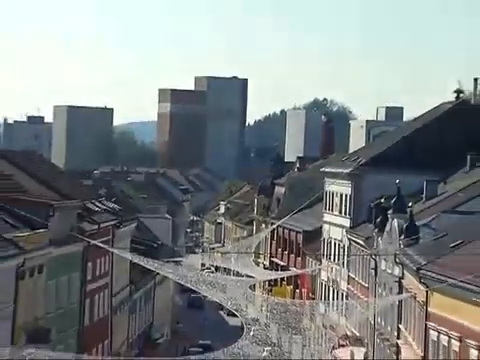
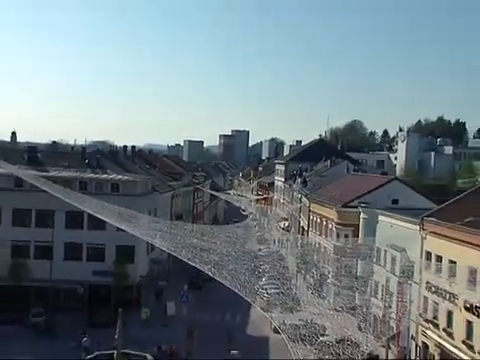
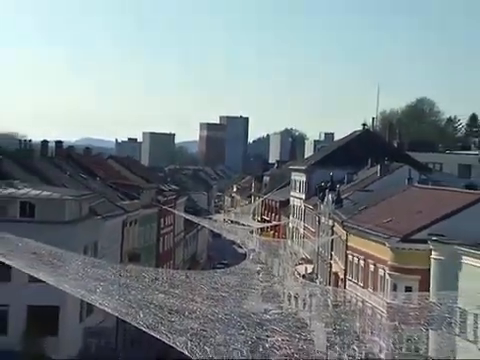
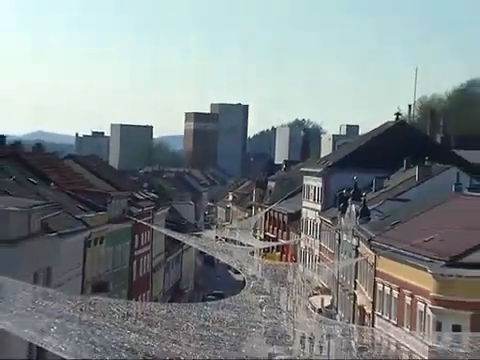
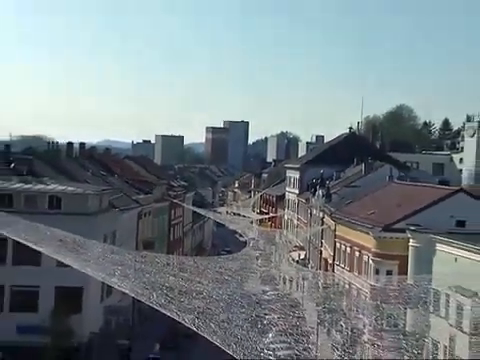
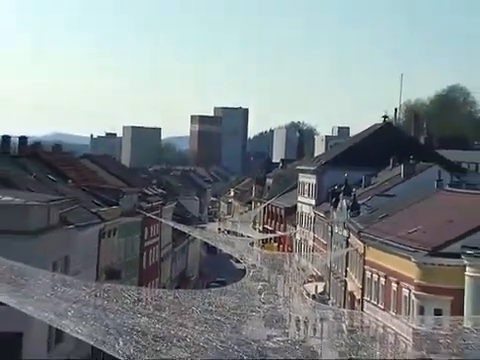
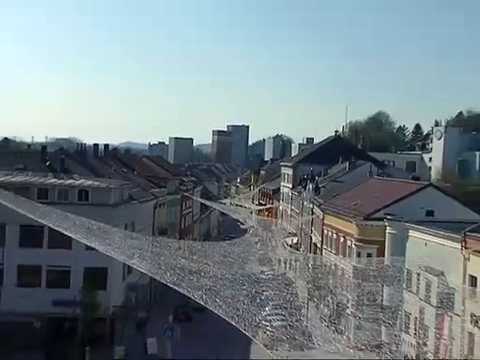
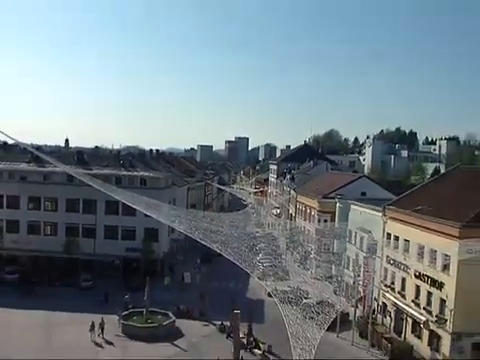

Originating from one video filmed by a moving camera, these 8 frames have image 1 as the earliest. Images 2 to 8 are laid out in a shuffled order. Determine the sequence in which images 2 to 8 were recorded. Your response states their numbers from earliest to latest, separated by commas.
4, 6, 3, 5, 7, 2, 8
